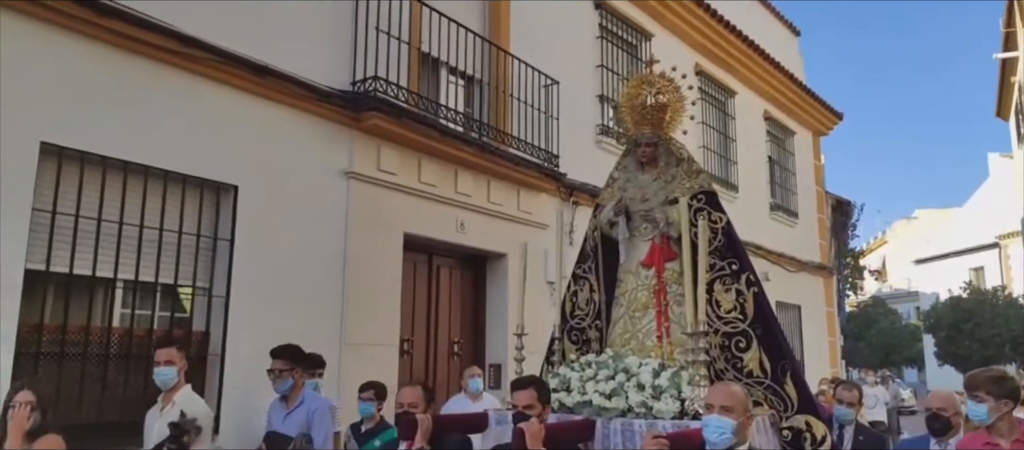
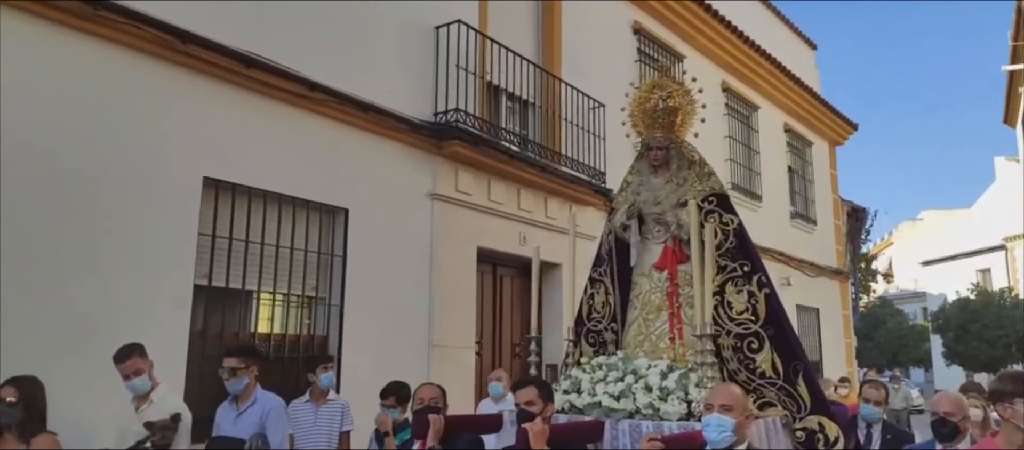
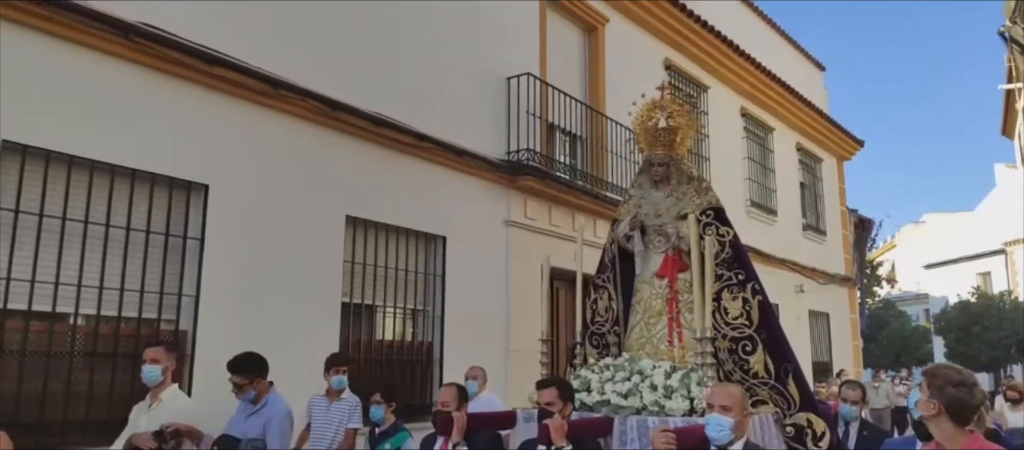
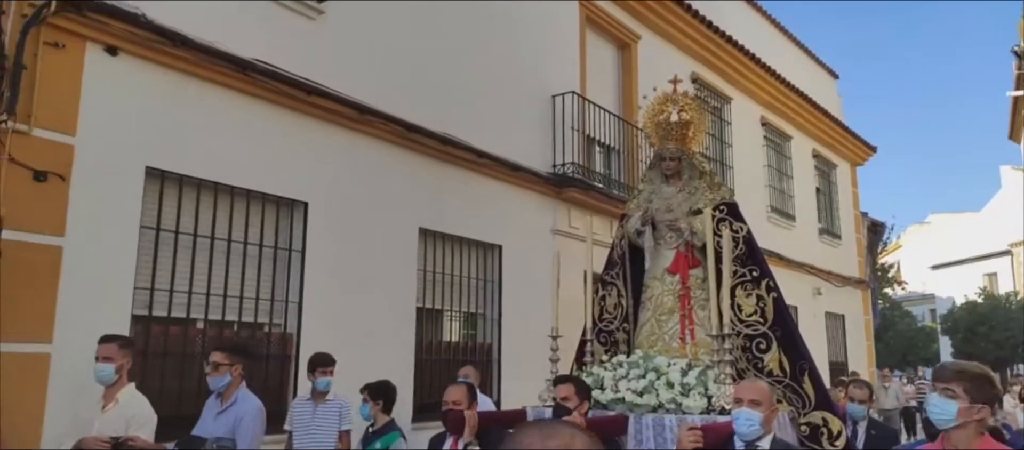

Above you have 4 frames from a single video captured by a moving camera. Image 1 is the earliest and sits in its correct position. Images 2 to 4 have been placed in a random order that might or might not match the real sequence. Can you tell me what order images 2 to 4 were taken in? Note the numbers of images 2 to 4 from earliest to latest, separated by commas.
2, 3, 4
